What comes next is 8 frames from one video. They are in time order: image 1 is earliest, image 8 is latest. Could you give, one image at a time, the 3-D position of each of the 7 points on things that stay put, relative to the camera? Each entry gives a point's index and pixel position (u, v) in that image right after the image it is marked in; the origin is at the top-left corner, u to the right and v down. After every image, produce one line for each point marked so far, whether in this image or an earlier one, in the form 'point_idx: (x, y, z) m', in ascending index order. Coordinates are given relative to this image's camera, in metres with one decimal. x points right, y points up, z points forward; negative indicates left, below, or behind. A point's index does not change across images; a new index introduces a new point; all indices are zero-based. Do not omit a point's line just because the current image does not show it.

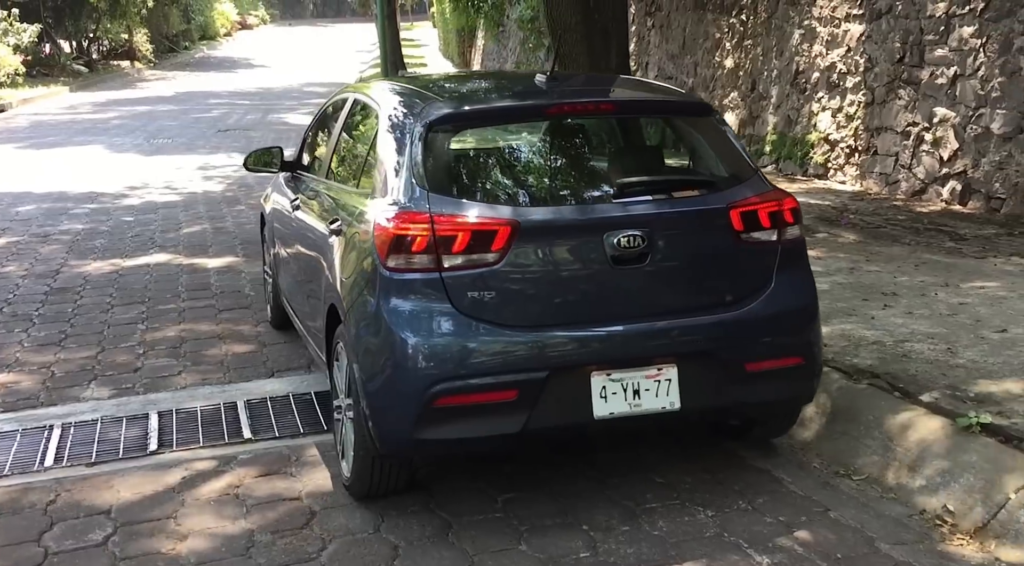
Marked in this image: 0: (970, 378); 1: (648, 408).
0: (+2.0, -0.4, +4.7) m
1: (+0.5, -0.5, +4.0) m
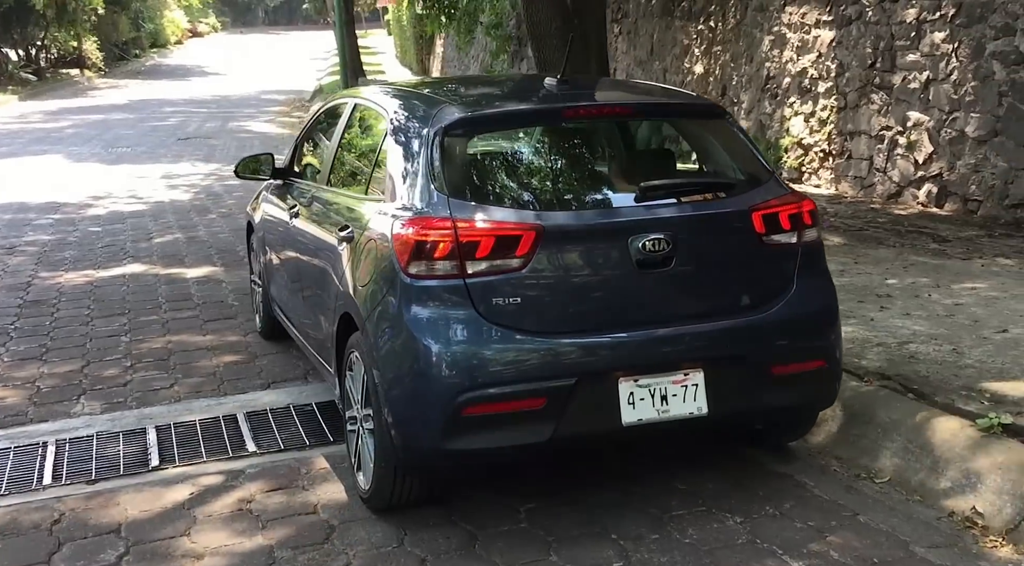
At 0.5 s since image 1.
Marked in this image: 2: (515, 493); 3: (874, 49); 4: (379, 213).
0: (+2.1, -0.4, +4.7) m
1: (+0.6, -0.5, +3.9) m
2: (0.0, -0.9, +4.4) m
3: (+3.5, +2.2, +10.2) m
4: (-0.5, +0.3, +4.4) m
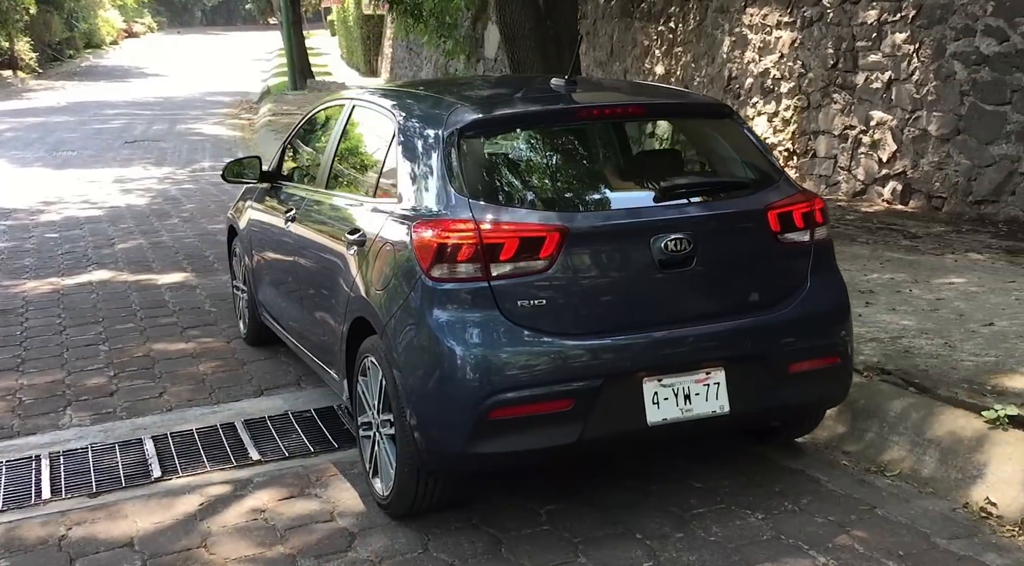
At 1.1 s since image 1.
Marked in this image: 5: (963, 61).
0: (+2.1, -0.4, +4.8) m
1: (+0.7, -0.5, +4.0) m
2: (+0.1, -0.9, +4.4) m
3: (+3.2, +2.3, +10.4) m
4: (-0.5, +0.3, +4.4) m
5: (+3.8, +1.9, +8.9) m
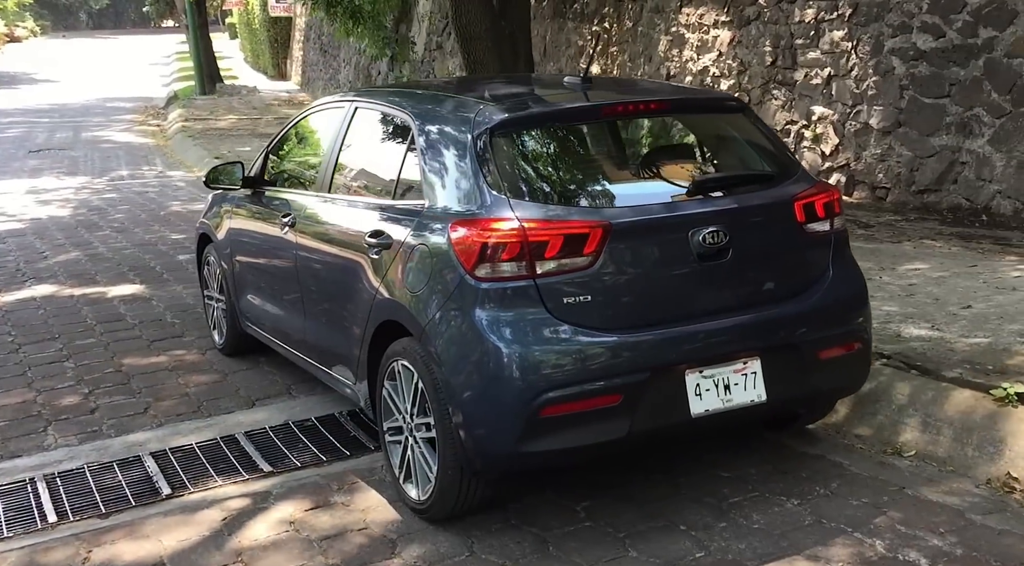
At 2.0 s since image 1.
0: (+2.2, -0.3, +5.0) m
1: (+0.9, -0.5, +4.0) m
2: (+0.2, -0.9, +4.4) m
3: (+2.6, +2.4, +10.6) m
4: (-0.4, +0.3, +4.3) m
5: (+3.4, +2.0, +9.3) m
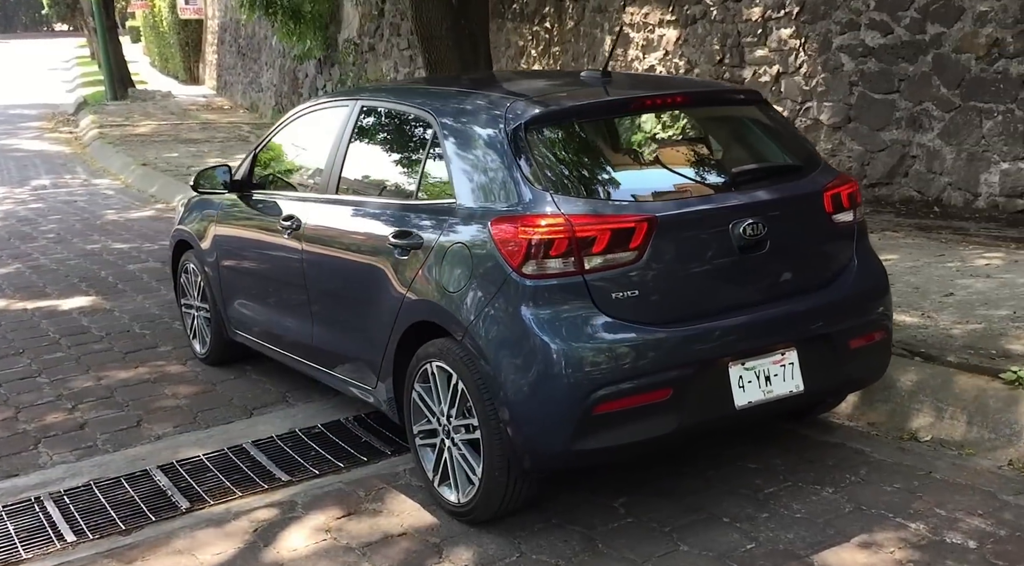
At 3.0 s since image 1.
0: (+2.3, -0.3, +5.2) m
1: (+1.0, -0.4, +4.1) m
2: (+0.4, -0.9, +4.4) m
3: (+2.1, +2.4, +10.8) m
4: (-0.3, +0.3, +4.3) m
5: (+3.0, +2.1, +9.5) m
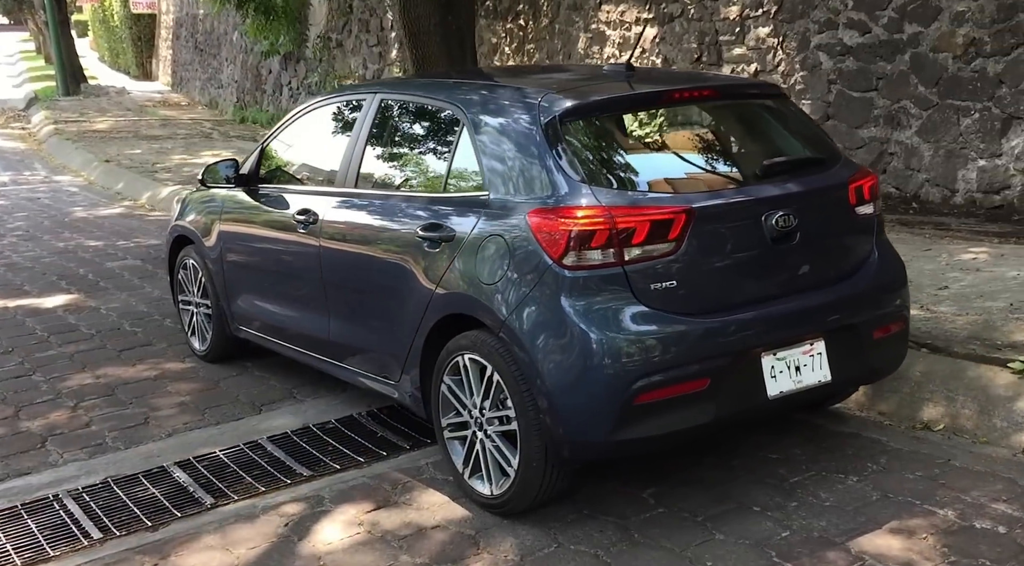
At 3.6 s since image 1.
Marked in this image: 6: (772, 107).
0: (+2.4, -0.2, +5.4) m
1: (+1.2, -0.4, +4.2) m
2: (+0.5, -0.8, +4.4) m
3: (+1.9, +2.5, +11.0) m
4: (-0.1, +0.3, +4.3) m
5: (+2.9, +2.1, +9.7) m
6: (+1.1, +0.8, +4.7) m
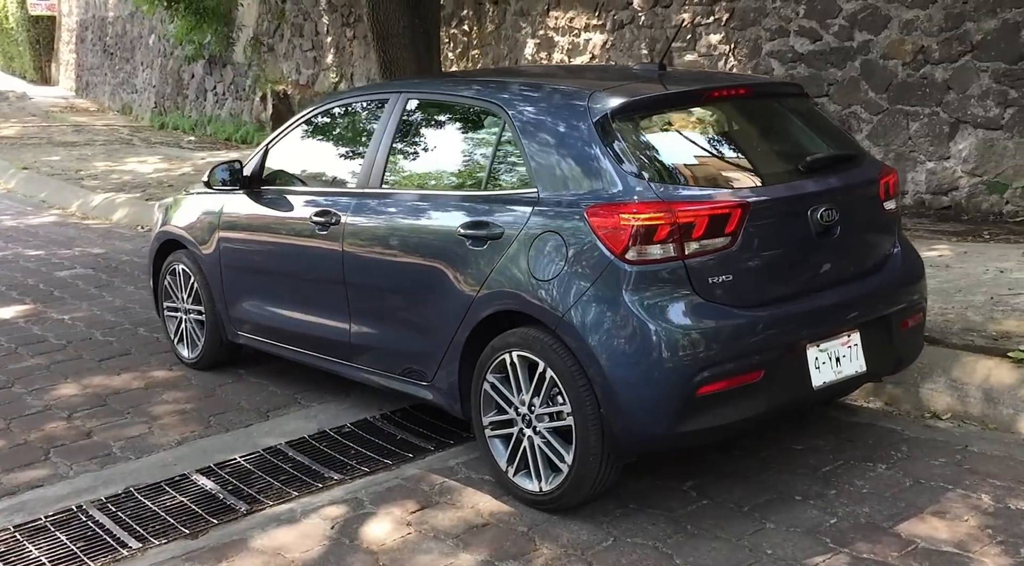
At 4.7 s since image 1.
0: (+2.4, -0.2, +5.6) m
1: (+1.3, -0.4, +4.3) m
2: (+0.7, -0.8, +4.5) m
3: (+1.4, +2.4, +11.2) m
4: (0.0, +0.3, +4.3) m
5: (+2.5, +2.1, +10.0) m
6: (+1.3, +0.8, +4.8) m
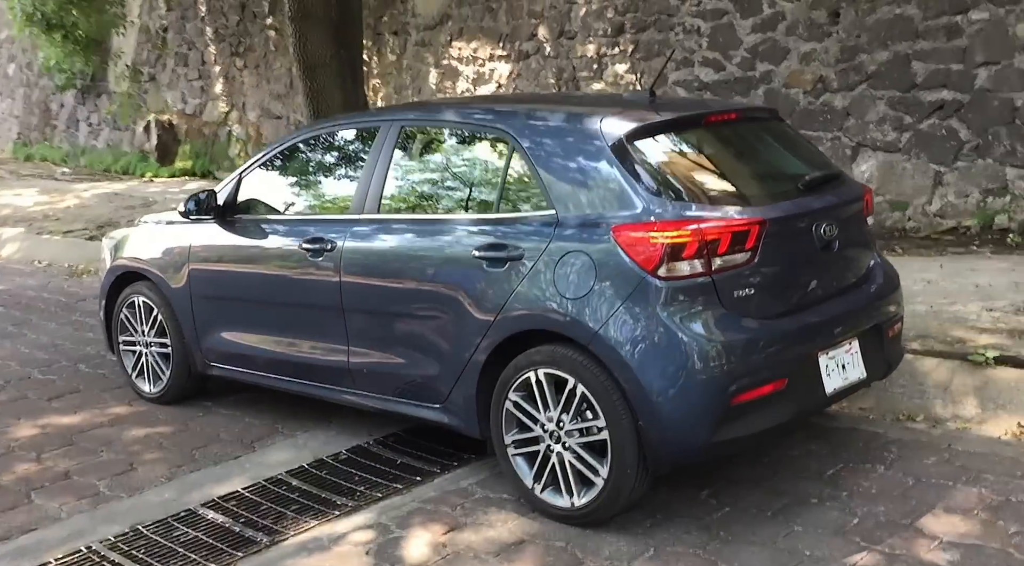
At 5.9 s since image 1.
0: (+2.3, -0.3, +6.0) m
1: (+1.4, -0.4, +4.6) m
2: (+0.8, -0.9, +4.7) m
3: (+0.5, +2.2, +11.4) m
4: (+0.1, +0.2, +4.4) m
5: (+1.7, +1.9, +10.4) m
6: (+1.2, +0.7, +5.1) m
